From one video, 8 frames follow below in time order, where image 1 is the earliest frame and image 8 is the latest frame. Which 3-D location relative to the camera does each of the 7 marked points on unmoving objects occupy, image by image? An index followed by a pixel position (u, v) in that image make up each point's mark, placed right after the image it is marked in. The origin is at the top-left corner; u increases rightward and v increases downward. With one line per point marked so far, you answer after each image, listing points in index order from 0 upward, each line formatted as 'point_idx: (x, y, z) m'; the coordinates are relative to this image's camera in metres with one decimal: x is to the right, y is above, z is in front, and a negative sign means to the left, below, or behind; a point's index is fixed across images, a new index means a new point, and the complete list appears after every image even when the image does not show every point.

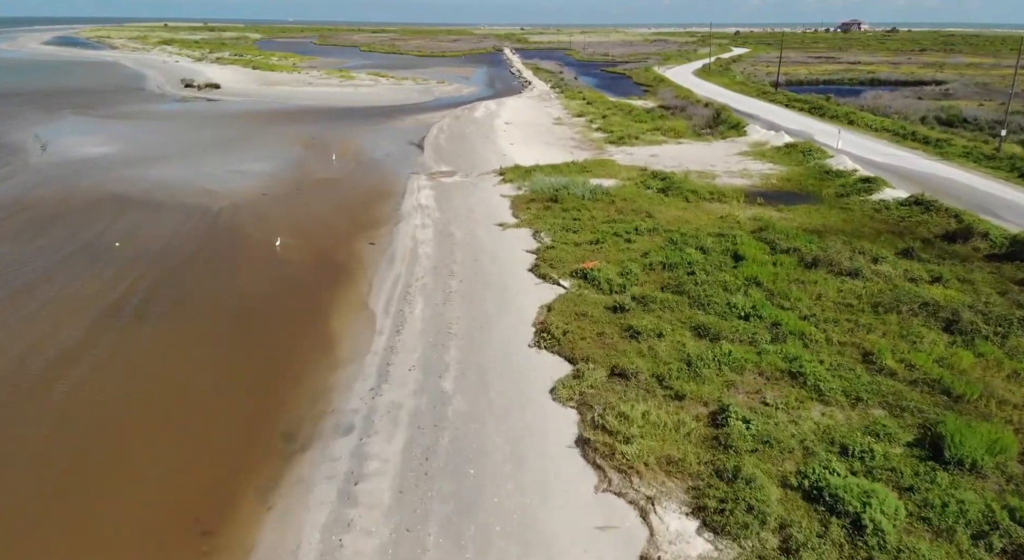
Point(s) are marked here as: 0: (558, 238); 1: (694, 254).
0: (+1.2, +1.1, +16.6) m
1: (+4.3, +0.6, +14.7) m
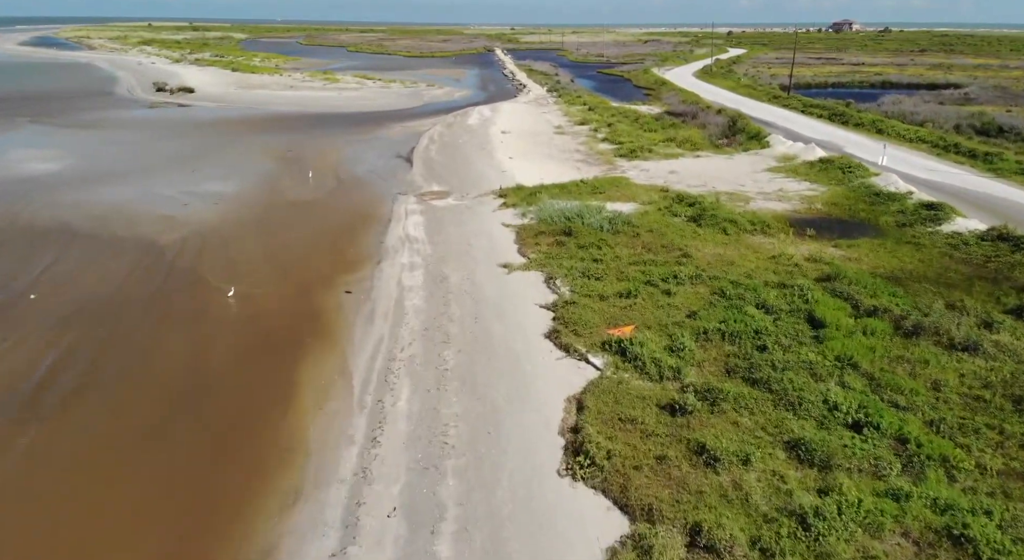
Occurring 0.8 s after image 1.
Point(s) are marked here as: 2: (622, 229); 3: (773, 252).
0: (+1.4, -0.1, +13.4) m
1: (+4.5, -0.7, +11.5) m
2: (+3.0, +1.4, +17.3) m
3: (+6.4, +0.7, +15.5) m
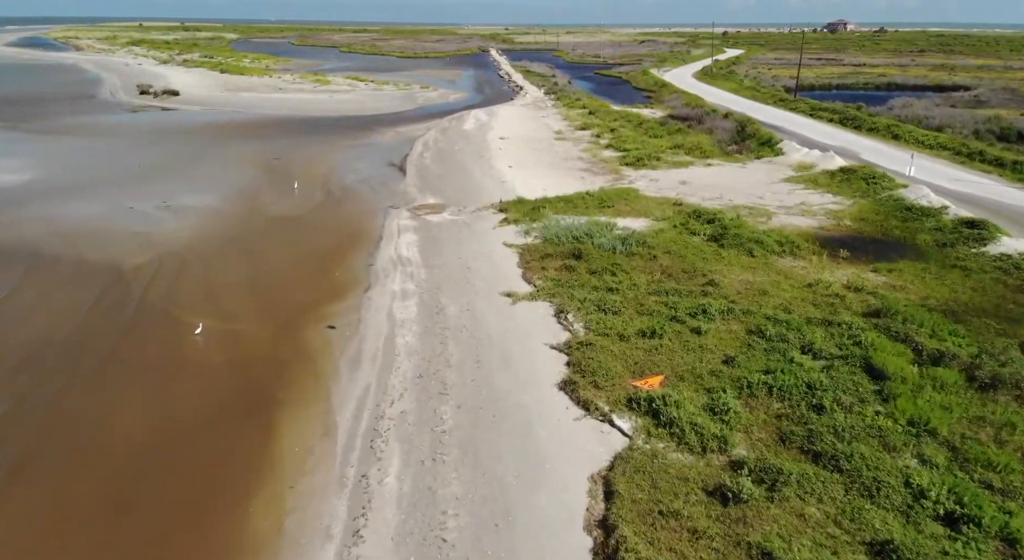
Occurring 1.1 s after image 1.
0: (+1.5, -0.8, +11.8) m
1: (+4.6, -1.3, +9.9) m
2: (+3.1, +0.8, +15.6) m
3: (+6.5, 0.0, +13.9) m
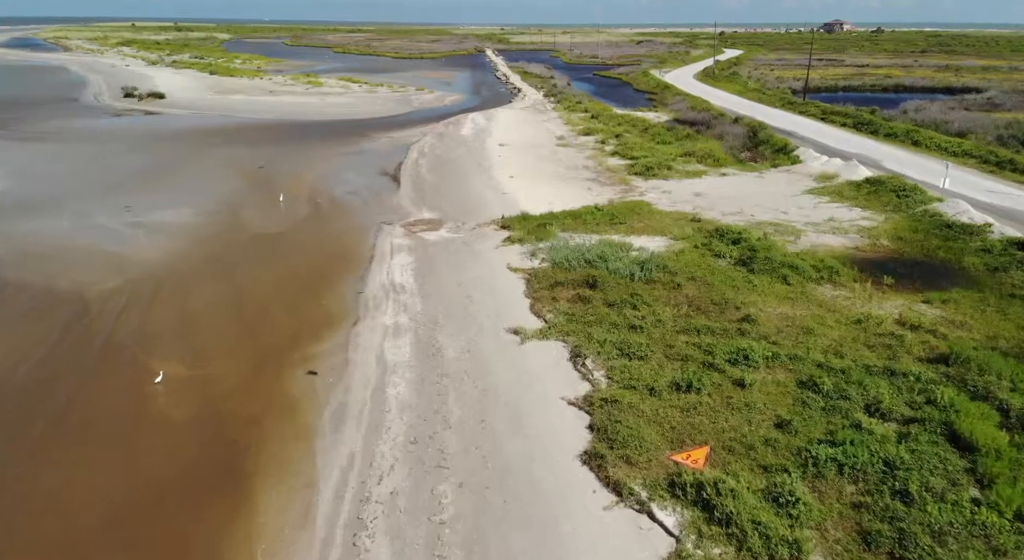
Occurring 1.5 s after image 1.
0: (+1.7, -1.5, +10.1) m
1: (+4.8, -2.0, +8.3) m
2: (+3.2, +0.1, +14.0) m
3: (+6.7, -0.6, +12.3) m
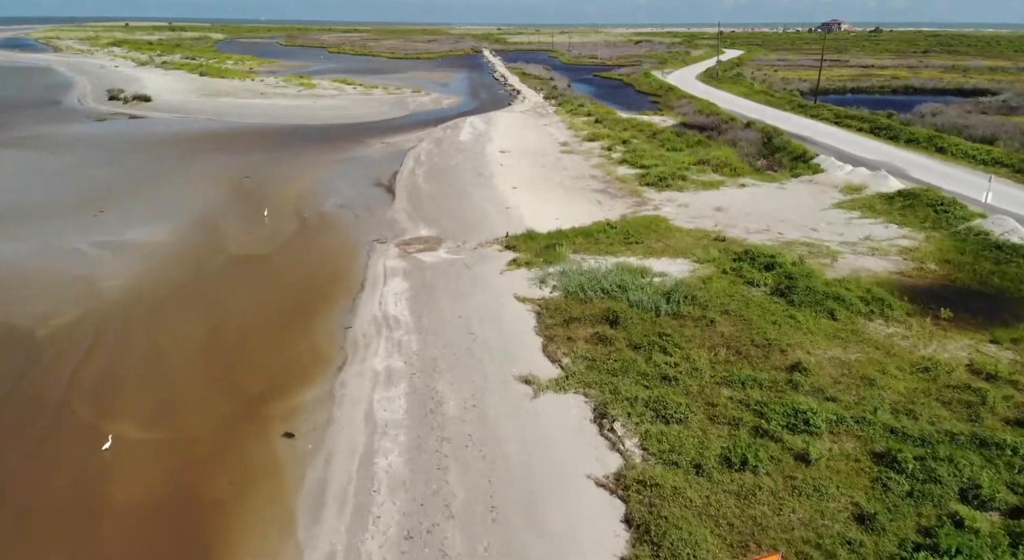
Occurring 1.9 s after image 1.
0: (+1.9, -2.2, +8.5) m
1: (+5.0, -2.7, +6.6) m
2: (+3.4, -0.6, +12.4) m
3: (+6.9, -1.3, +10.7) m
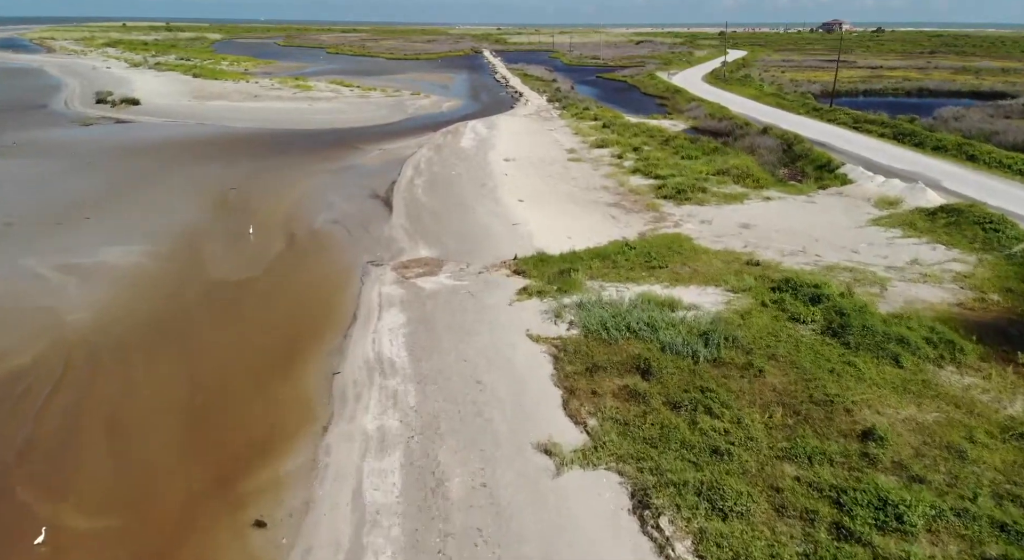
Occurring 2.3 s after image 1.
0: (+2.1, -2.8, +6.8) m
1: (+5.2, -3.3, +5.0) m
2: (+3.6, -1.2, +10.7) m
3: (+7.1, -2.0, +9.0) m
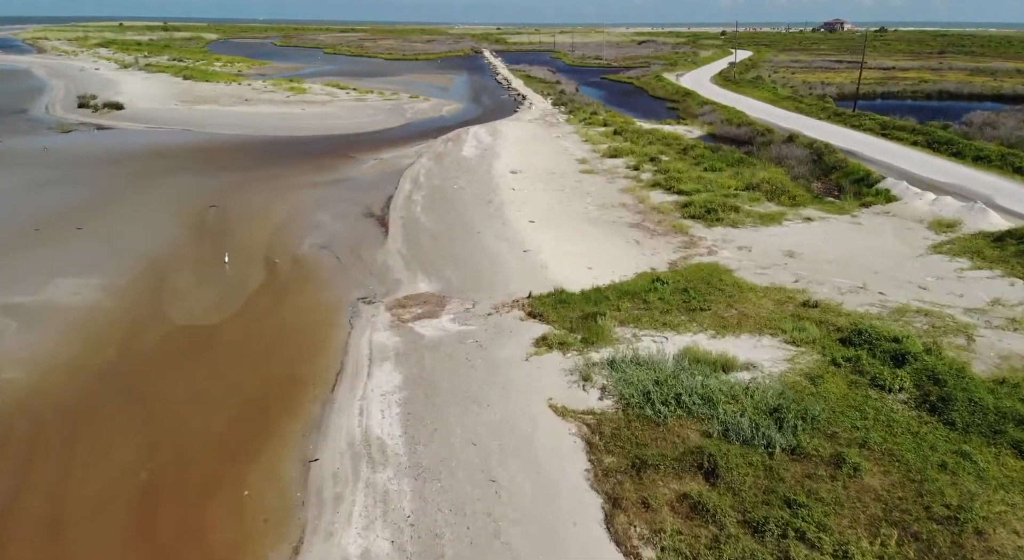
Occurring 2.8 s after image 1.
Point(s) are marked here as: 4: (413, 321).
0: (+2.4, -3.7, +4.6) m
1: (+5.5, -4.2, +2.8) m
2: (+3.9, -2.1, +8.5) m
3: (+7.4, -2.9, +6.8) m
4: (-2.0, -0.9, +12.9) m
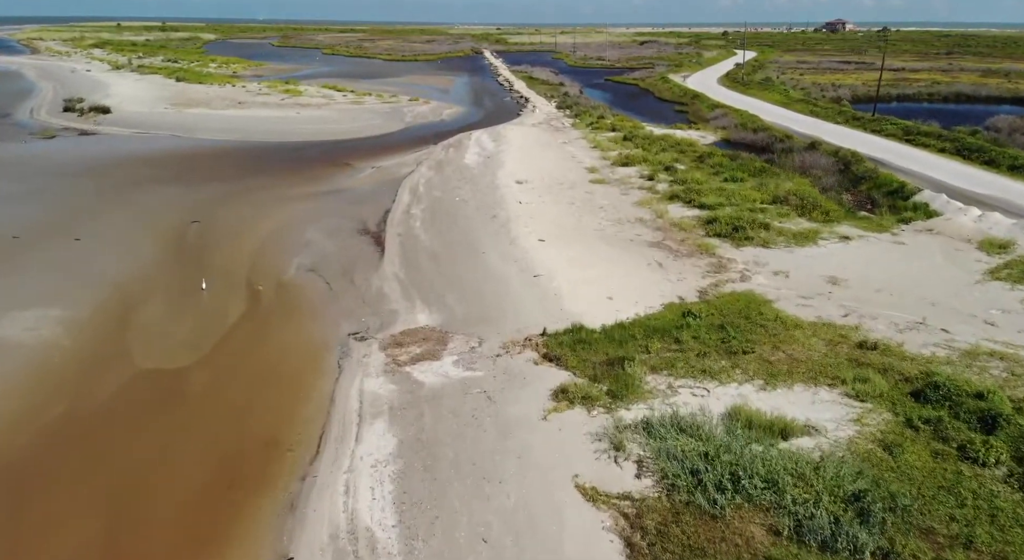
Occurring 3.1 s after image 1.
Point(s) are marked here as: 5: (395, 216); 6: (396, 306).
0: (+2.6, -4.4, +2.9) m
1: (+5.8, -4.9, +1.1) m
2: (+4.2, -2.8, +6.8) m
3: (+7.6, -3.5, +5.2) m
4: (-1.8, -1.5, +11.2) m
5: (-3.7, +2.1, +20.1) m
6: (-2.5, -0.6, +13.8) m
